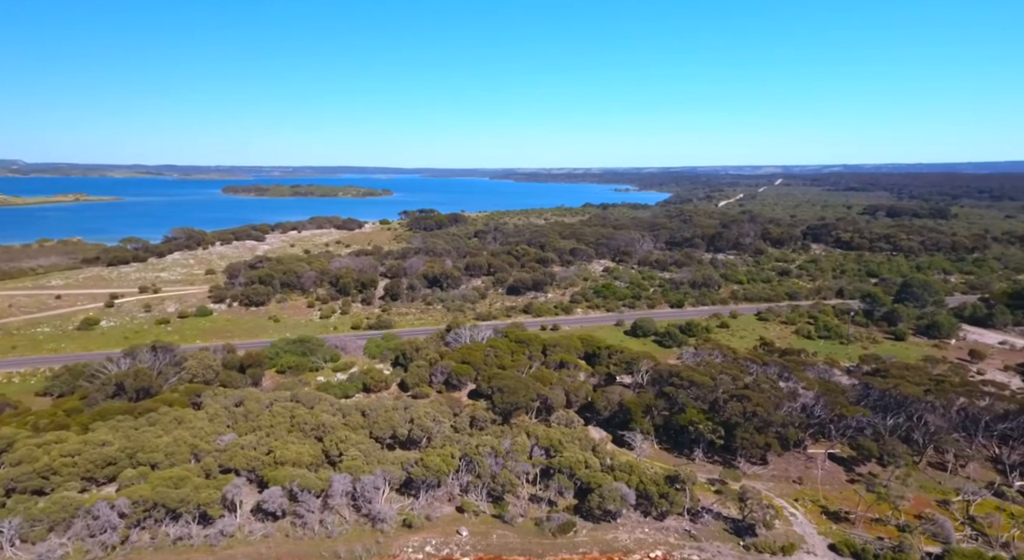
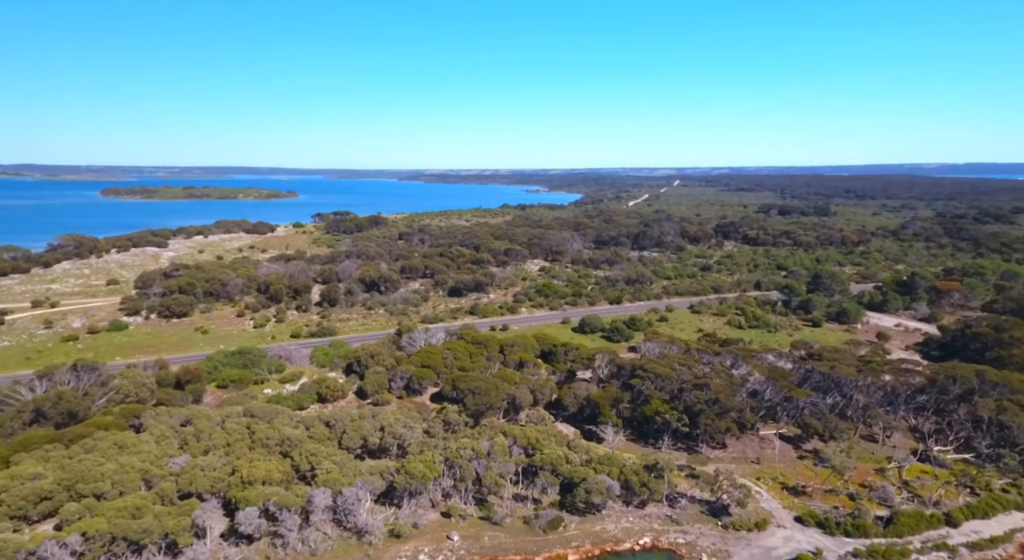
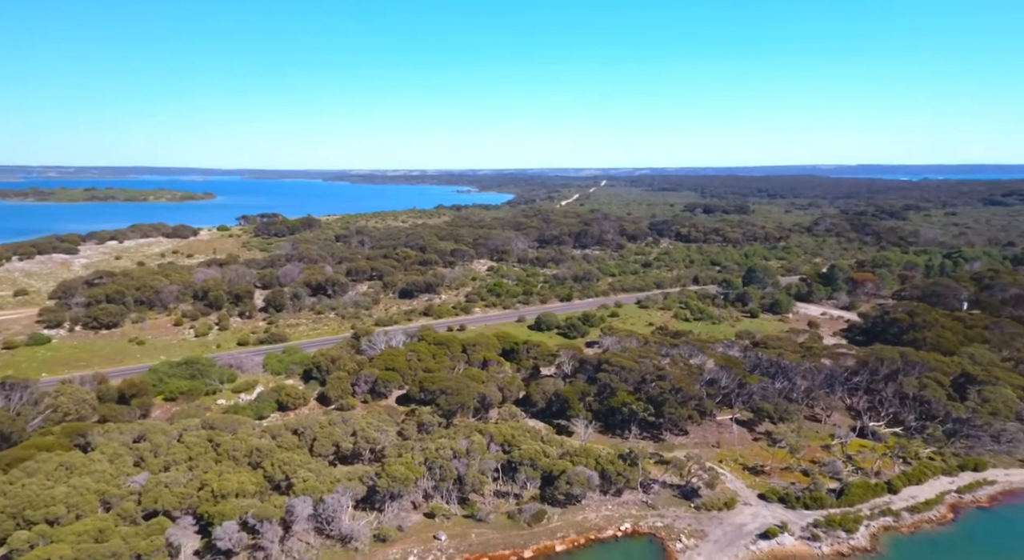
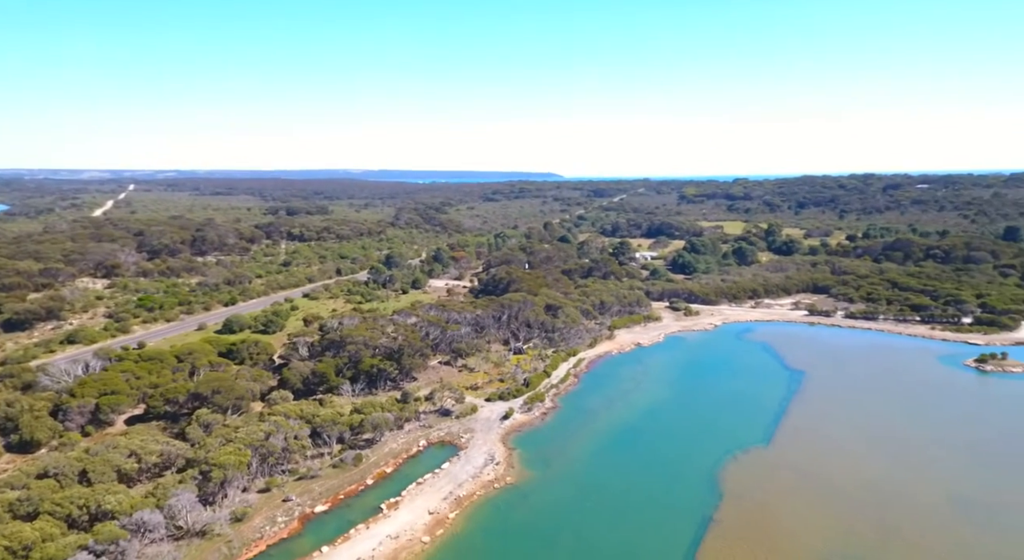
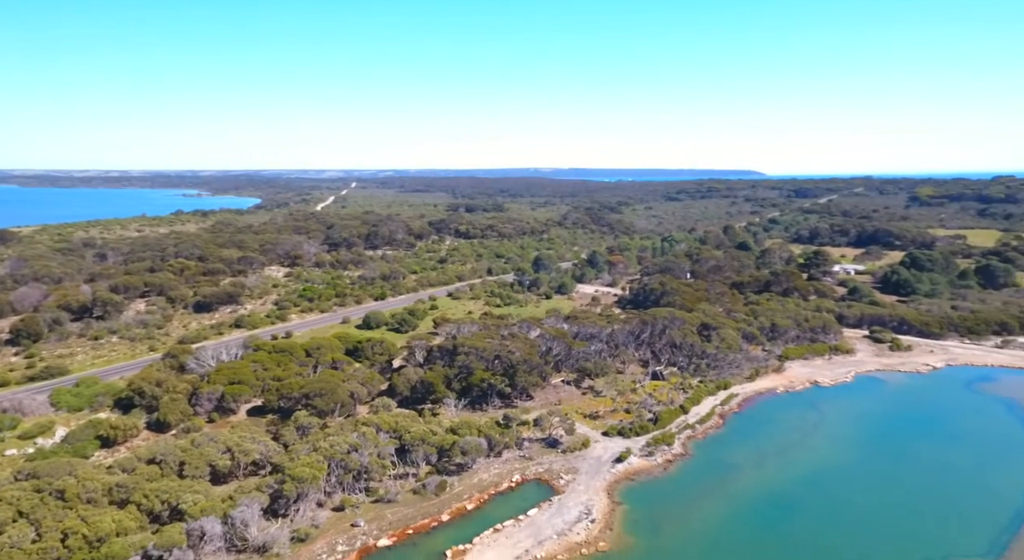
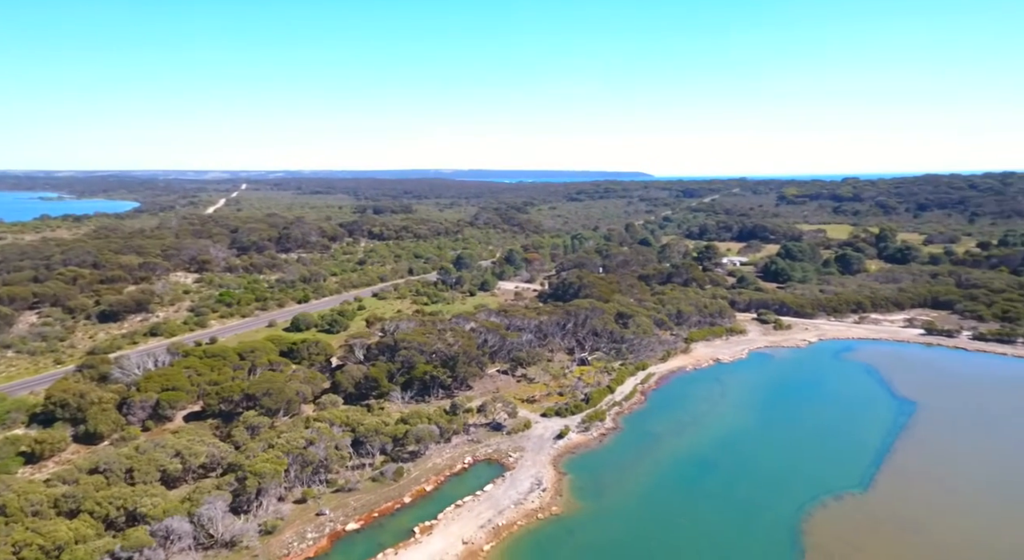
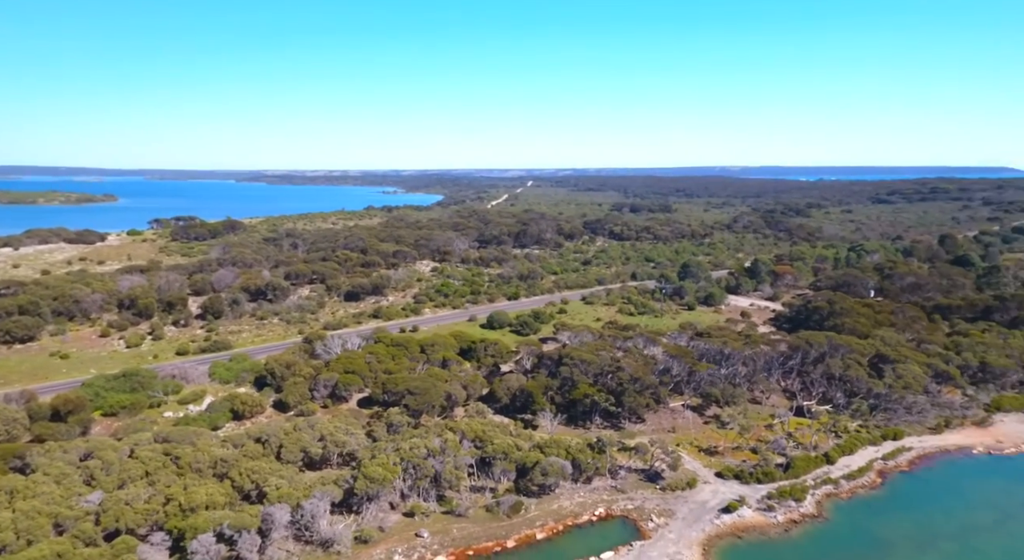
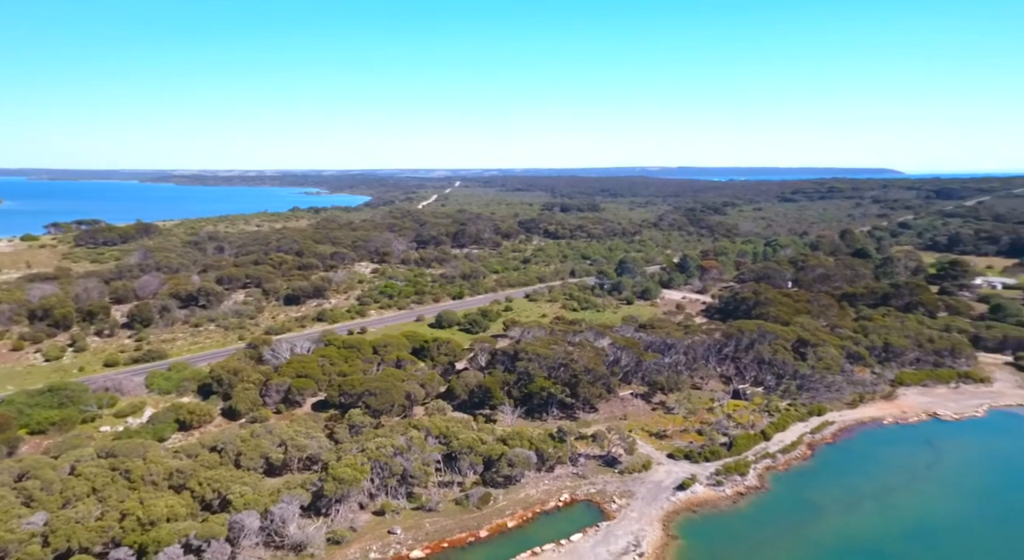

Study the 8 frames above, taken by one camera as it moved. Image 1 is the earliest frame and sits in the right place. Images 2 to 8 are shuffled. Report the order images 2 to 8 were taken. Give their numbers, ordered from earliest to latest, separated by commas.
2, 3, 7, 8, 5, 6, 4
